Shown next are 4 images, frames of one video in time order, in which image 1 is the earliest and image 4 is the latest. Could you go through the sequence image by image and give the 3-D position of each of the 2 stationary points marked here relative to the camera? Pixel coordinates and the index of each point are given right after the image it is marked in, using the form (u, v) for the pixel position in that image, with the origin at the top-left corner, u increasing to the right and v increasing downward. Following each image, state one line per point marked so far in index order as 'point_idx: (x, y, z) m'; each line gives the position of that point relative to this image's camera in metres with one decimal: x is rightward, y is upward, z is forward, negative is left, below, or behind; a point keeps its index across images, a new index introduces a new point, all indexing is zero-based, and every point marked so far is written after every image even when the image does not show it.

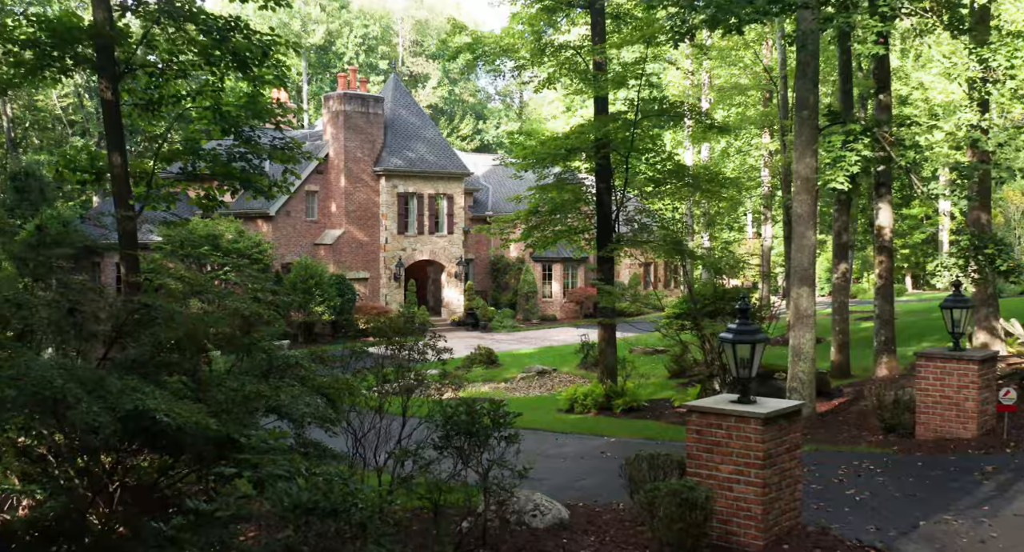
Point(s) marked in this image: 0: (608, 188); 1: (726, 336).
0: (+1.9, +1.7, +19.5) m
1: (+1.8, -0.5, +8.6) m
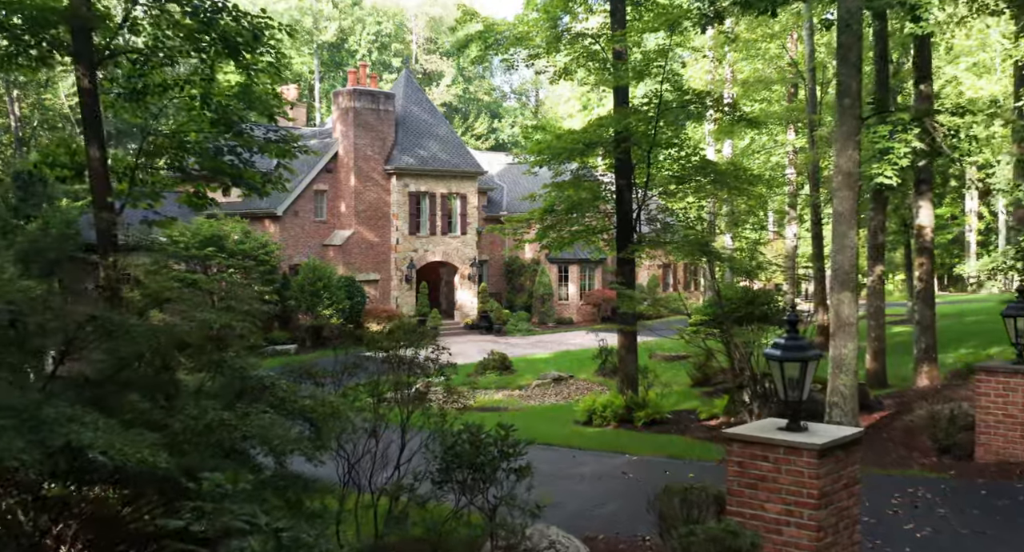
0: (+2.1, +1.6, +18.3) m
1: (+1.9, -0.5, +7.4) m
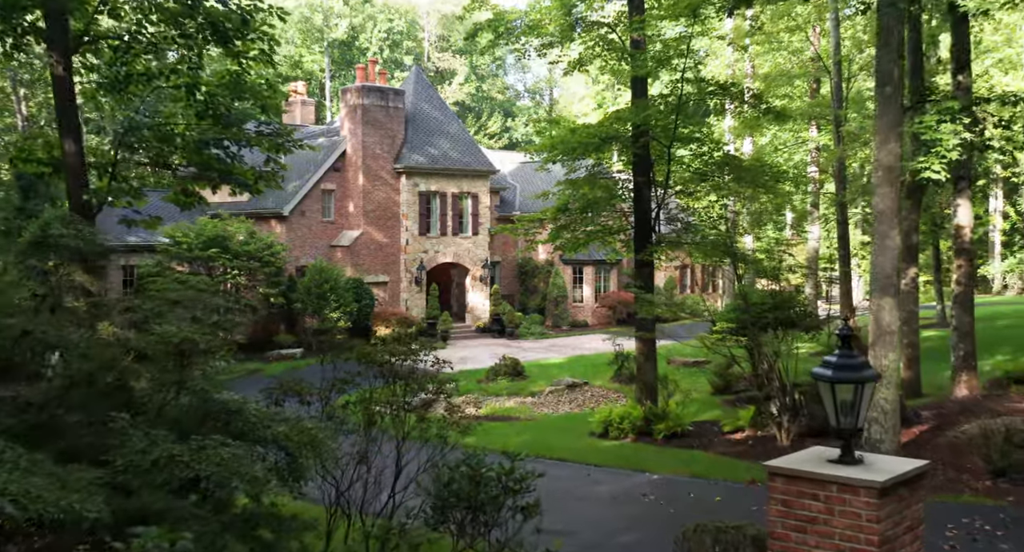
0: (+2.3, +1.6, +17.3) m
1: (+1.9, -0.6, +6.4) m
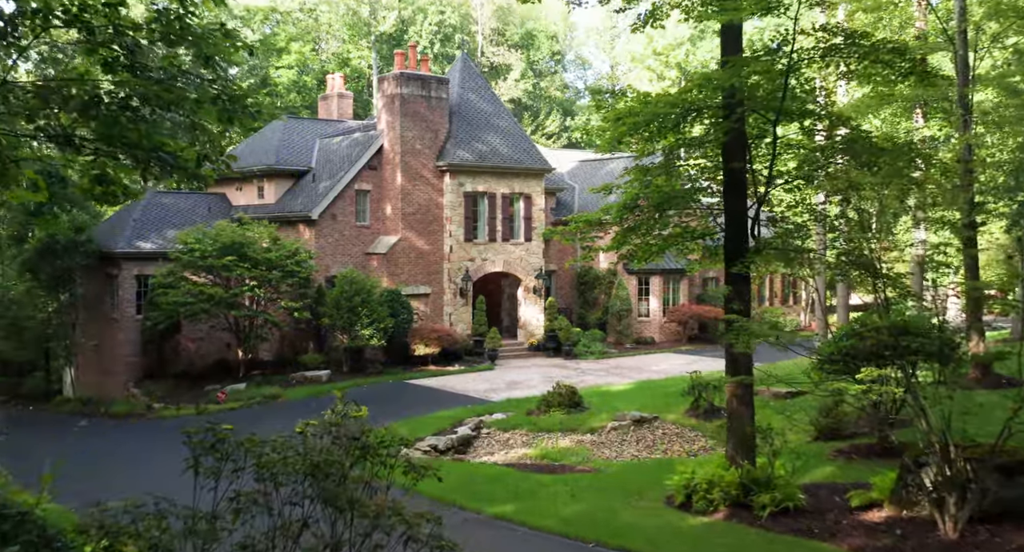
0: (+3.0, +1.4, +13.2) m
1: (+2.0, -0.7, +2.3) m
